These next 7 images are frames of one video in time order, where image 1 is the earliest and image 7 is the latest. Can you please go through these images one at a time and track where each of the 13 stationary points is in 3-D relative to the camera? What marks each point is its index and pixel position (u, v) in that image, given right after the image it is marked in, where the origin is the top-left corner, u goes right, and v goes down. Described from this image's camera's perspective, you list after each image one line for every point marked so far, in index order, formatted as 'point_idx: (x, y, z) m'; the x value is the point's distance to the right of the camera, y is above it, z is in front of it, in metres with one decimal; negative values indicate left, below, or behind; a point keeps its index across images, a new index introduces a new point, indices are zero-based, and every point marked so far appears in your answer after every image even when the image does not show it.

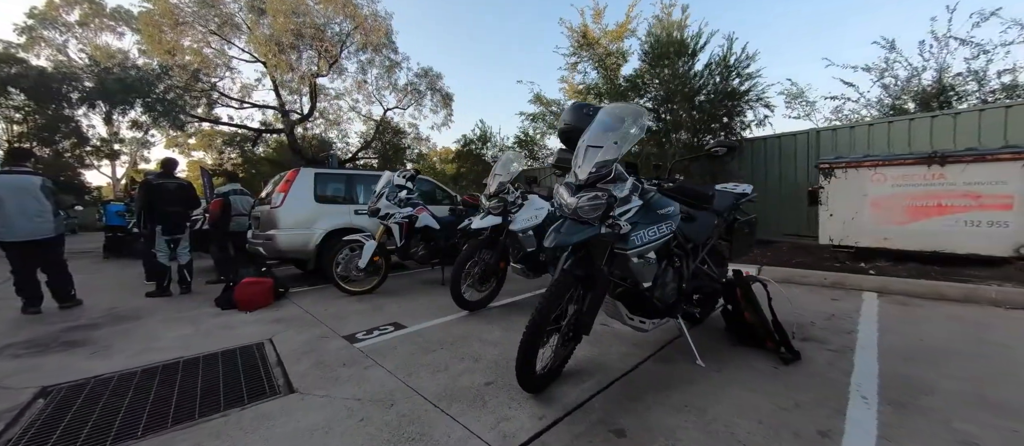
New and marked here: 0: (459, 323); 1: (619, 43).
0: (-0.5, -0.9, +3.1) m
1: (+2.2, +3.7, +7.1) m
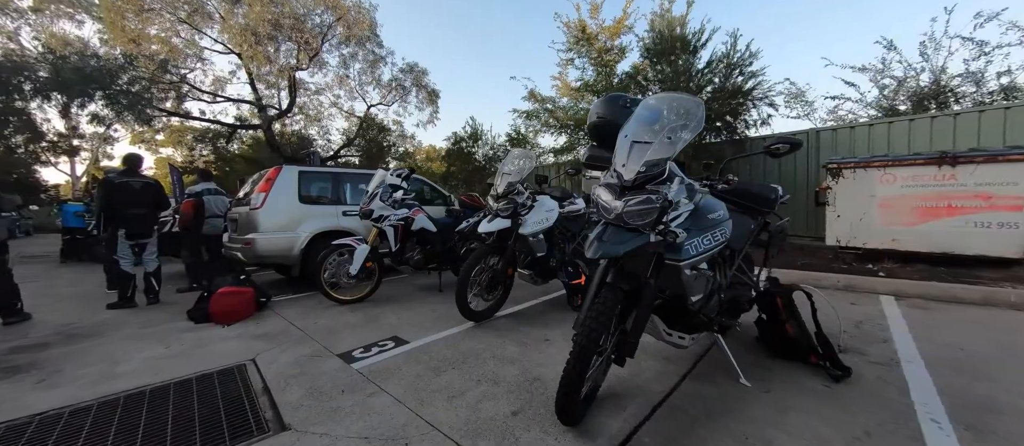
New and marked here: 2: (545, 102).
0: (-0.4, -0.9, +2.9) m
1: (+2.1, +3.7, +6.9) m
2: (+0.8, +2.9, +8.4) m
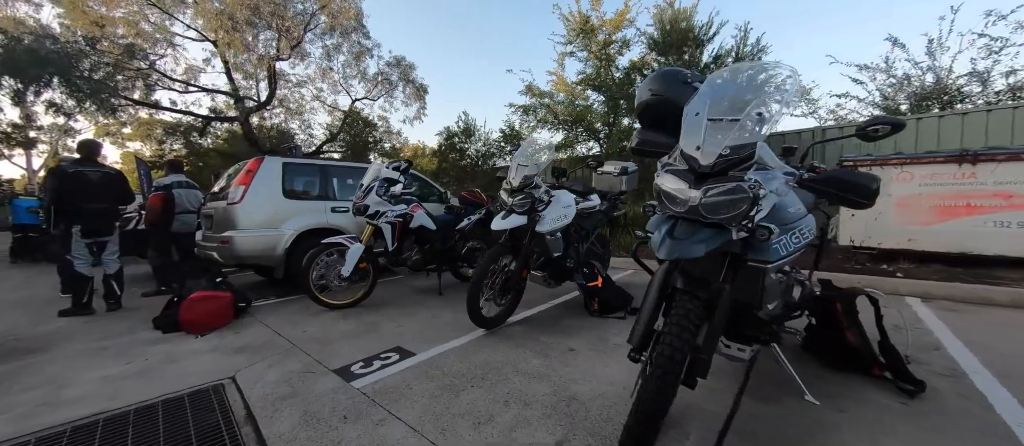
0: (-0.2, -0.9, +2.6) m
1: (+2.1, +3.7, +6.7) m
2: (+0.7, +3.0, +8.2) m
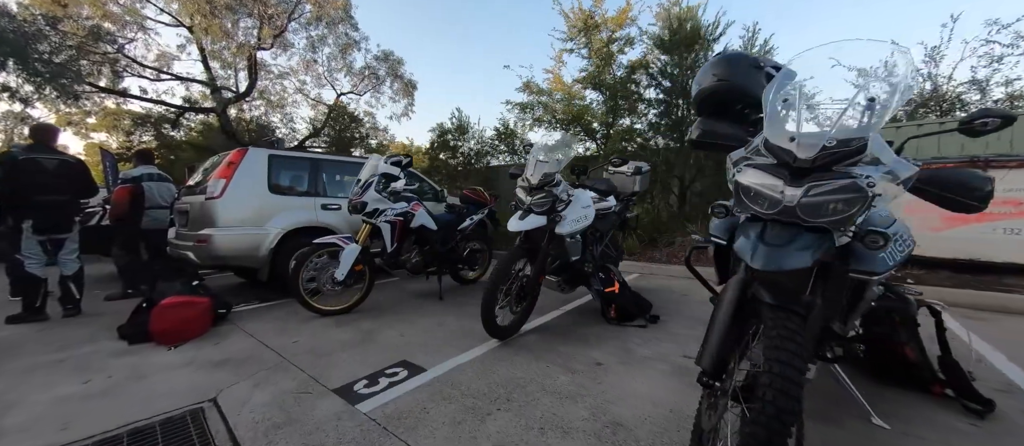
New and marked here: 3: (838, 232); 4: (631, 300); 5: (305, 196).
0: (-0.1, -0.9, +2.3) m
1: (+2.1, +3.6, +6.6) m
2: (+0.6, +2.9, +8.0) m
3: (+1.0, 0.0, +1.1) m
4: (+1.0, -0.7, +3.1) m
5: (-2.5, +0.3, +4.1) m
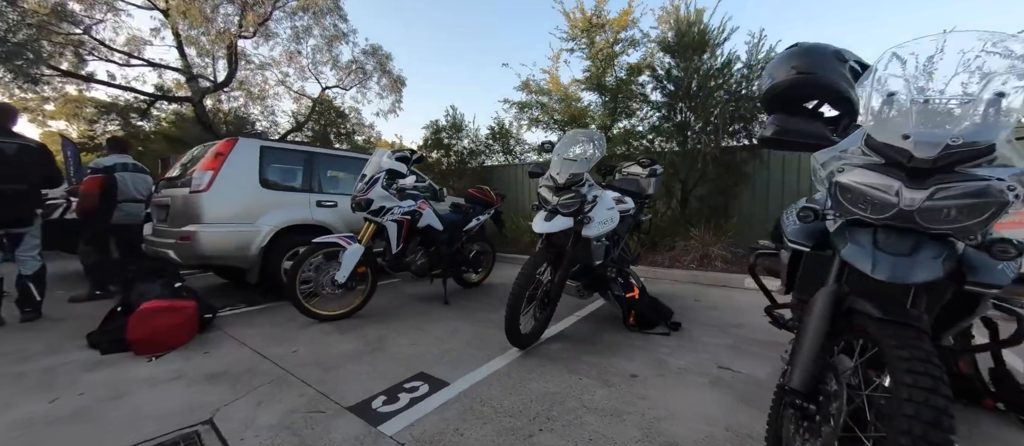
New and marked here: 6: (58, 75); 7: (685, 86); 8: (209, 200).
0: (+0.1, -0.9, +2.2) m
1: (+2.1, +3.6, +6.6) m
2: (+0.6, +2.9, +7.9) m
3: (+1.3, -0.1, +1.0) m
4: (+1.2, -0.7, +2.9) m
5: (-2.3, +0.3, +3.8) m
6: (-13.7, +4.5, +10.5) m
7: (+2.6, +2.1, +5.3) m
8: (-2.8, +0.2, +3.3) m
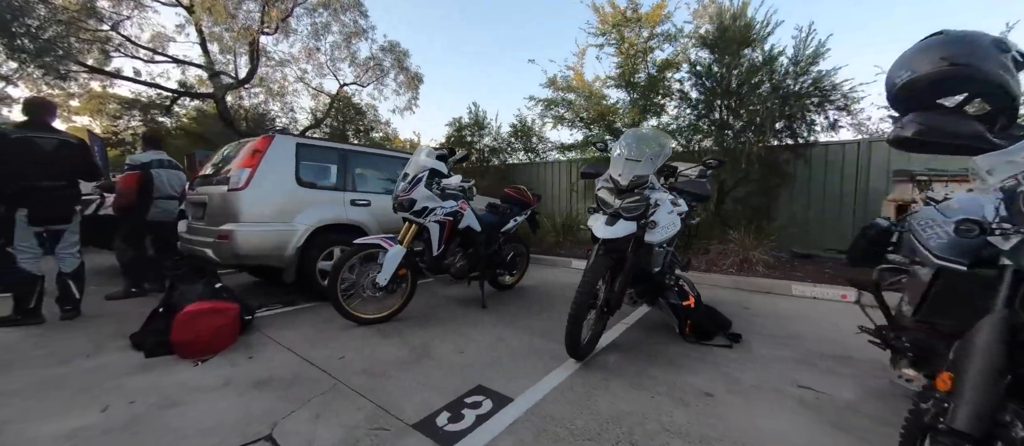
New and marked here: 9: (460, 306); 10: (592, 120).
0: (+0.4, -1.0, +2.0) m
1: (+2.6, +3.6, +6.3) m
2: (+1.1, +2.9, +7.7) m
3: (+1.6, -0.1, +0.8) m
4: (+1.6, -0.7, +2.8) m
5: (-1.9, +0.4, +3.8) m
6: (-13.0, +4.6, +10.6) m
7: (+3.1, +2.0, +5.0) m
8: (-2.4, +0.2, +3.2) m
9: (-0.5, -0.8, +3.5) m
10: (+1.7, +2.1, +7.2) m
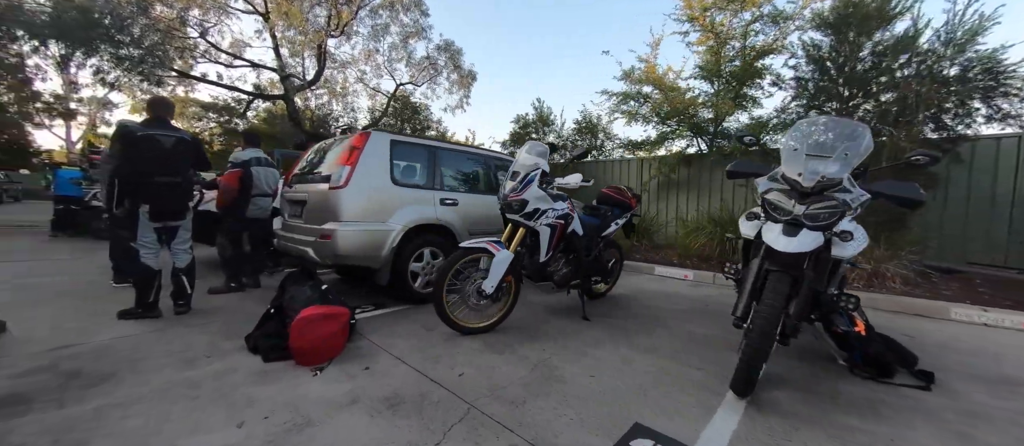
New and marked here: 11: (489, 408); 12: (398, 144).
0: (+1.2, -1.0, +1.6) m
1: (+3.9, +3.5, +5.7) m
2: (+2.6, +2.9, +7.2) m
3: (+2.3, -0.2, +0.3) m
4: (+2.4, -0.8, +2.3) m
5: (-0.9, +0.4, +3.6) m
6: (-11.1, +4.9, +11.6) m
7: (+4.2, +1.9, +4.3) m
8: (-1.5, +0.2, +3.1) m
9: (+0.4, -0.9, +3.2) m
10: (+3.1, +2.1, +6.7) m
11: (-0.1, -1.0, +1.8) m
12: (-1.2, +0.8, +3.5) m
